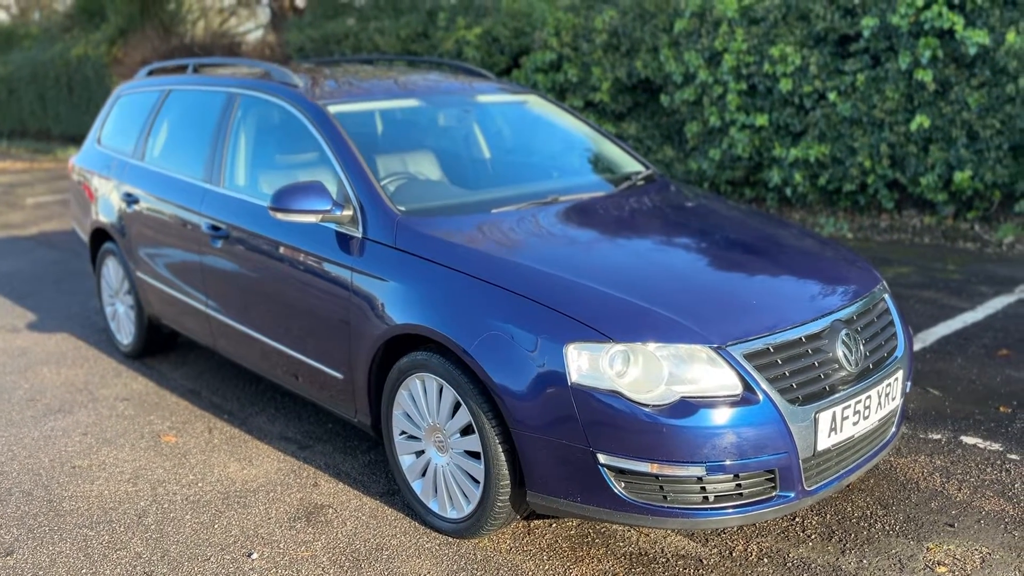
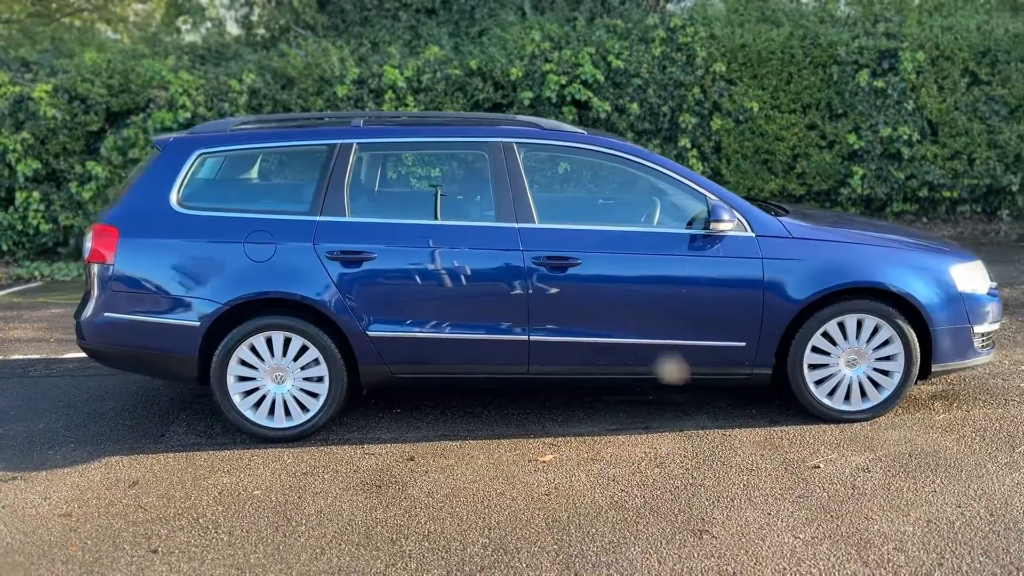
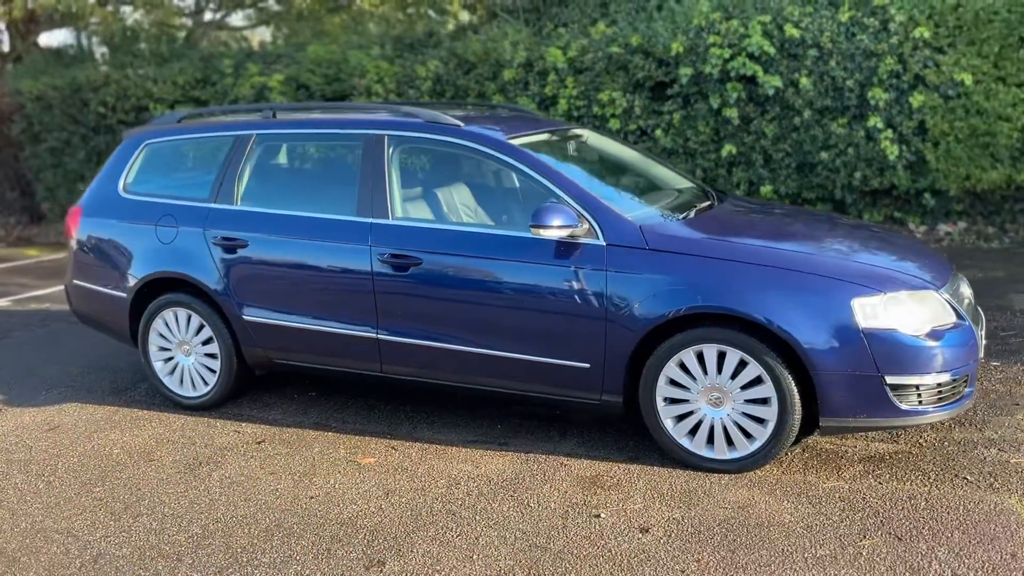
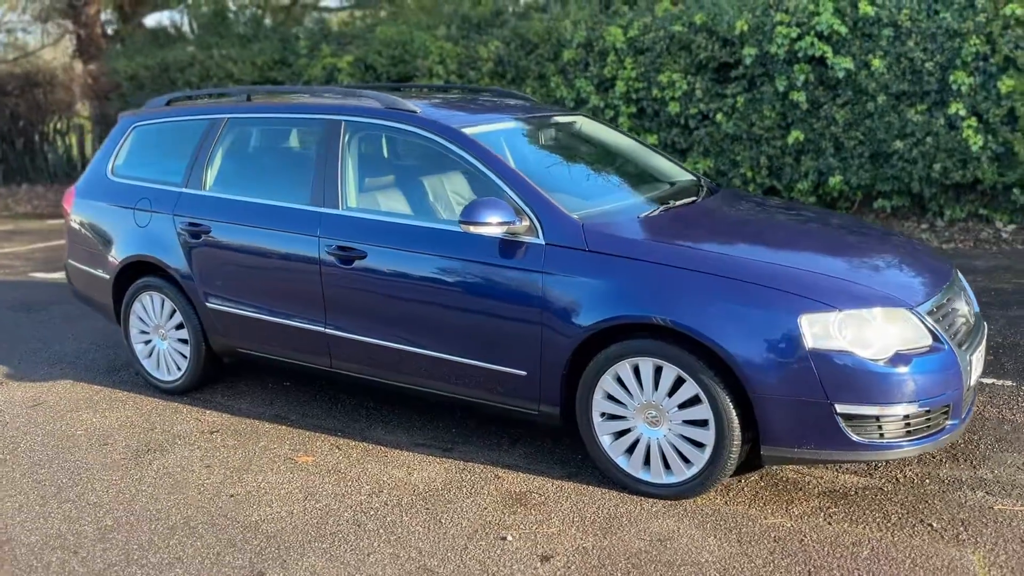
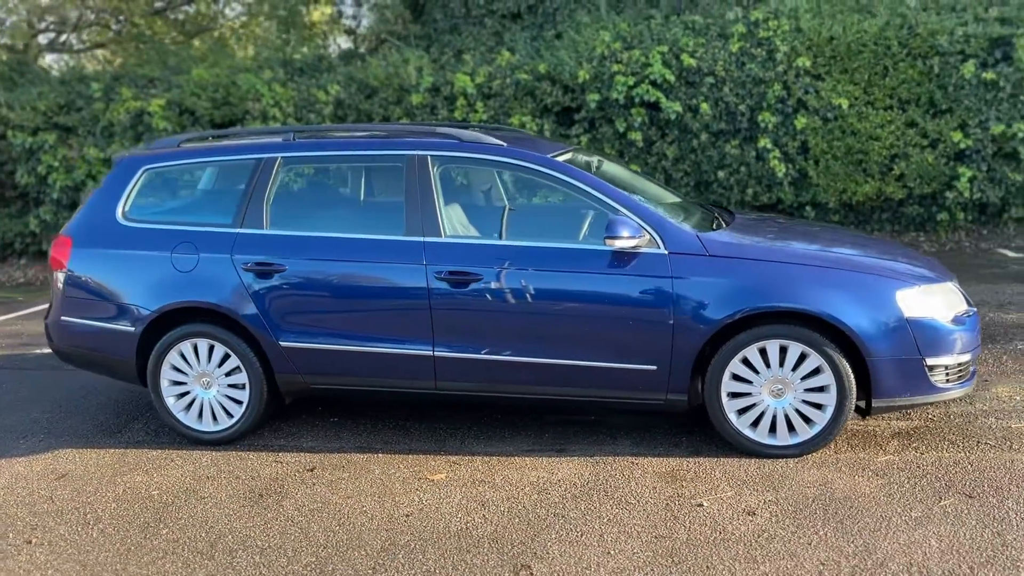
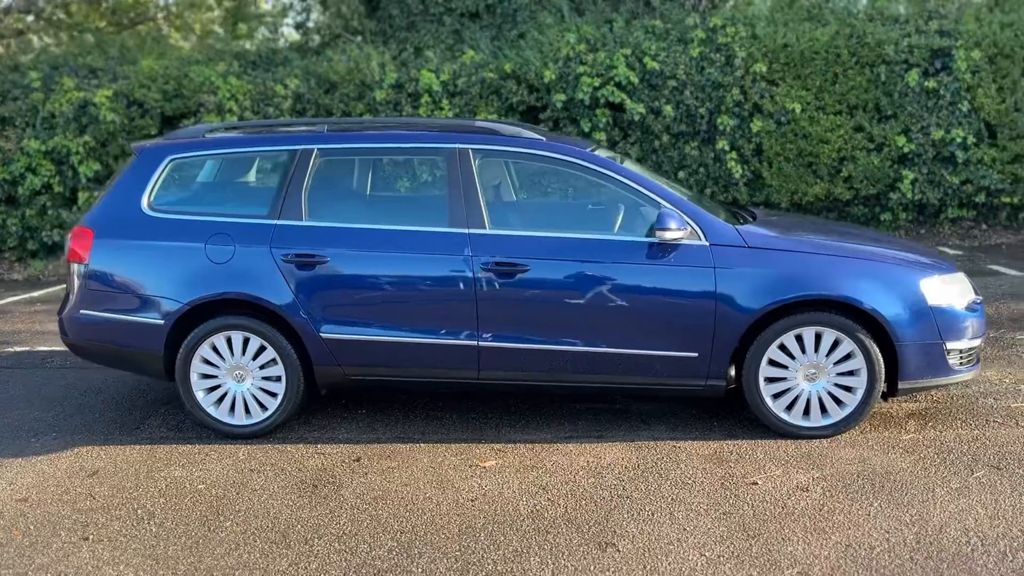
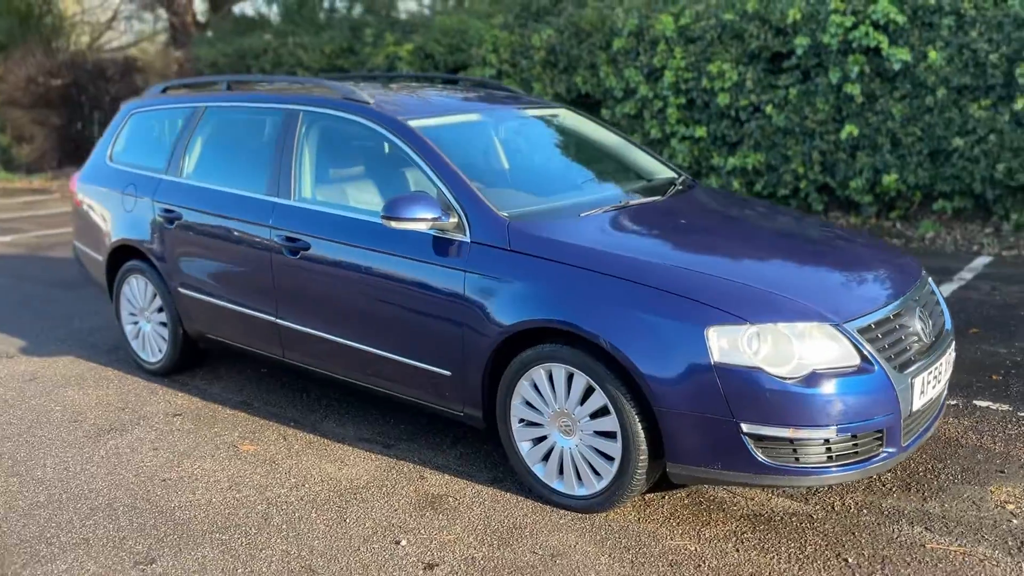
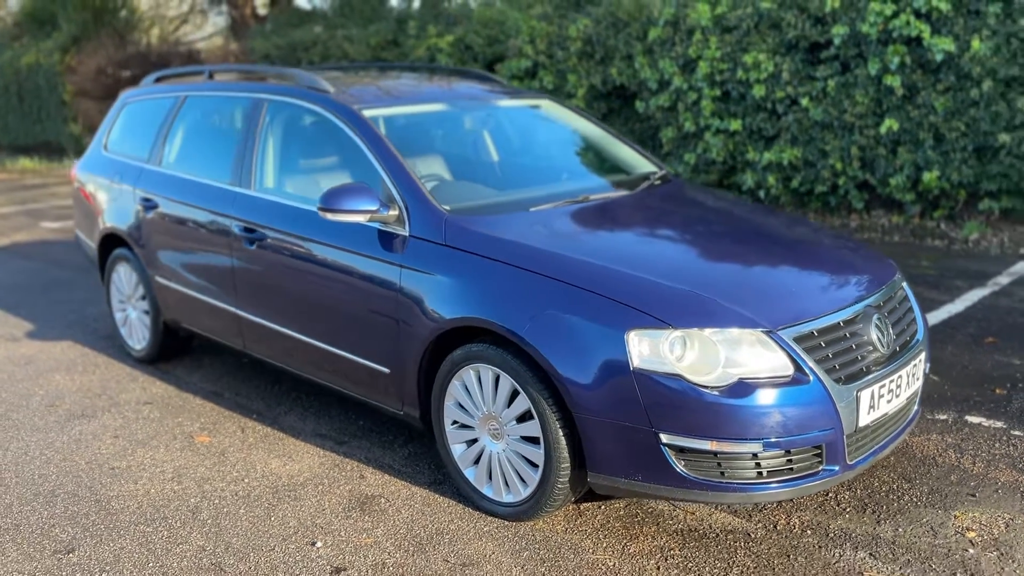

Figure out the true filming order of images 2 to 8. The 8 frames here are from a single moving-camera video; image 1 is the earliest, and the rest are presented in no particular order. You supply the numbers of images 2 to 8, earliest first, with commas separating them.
8, 7, 4, 3, 5, 6, 2
